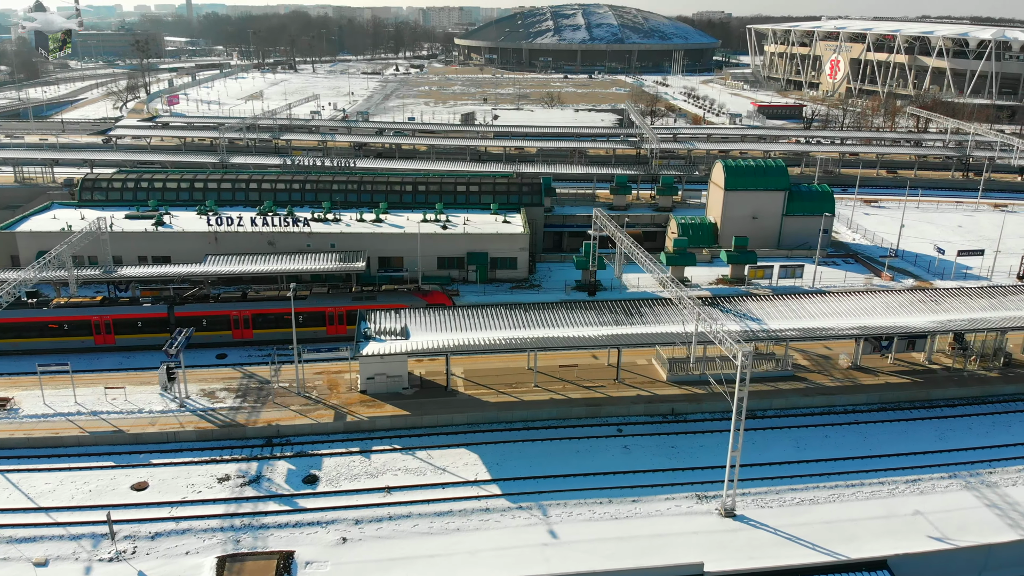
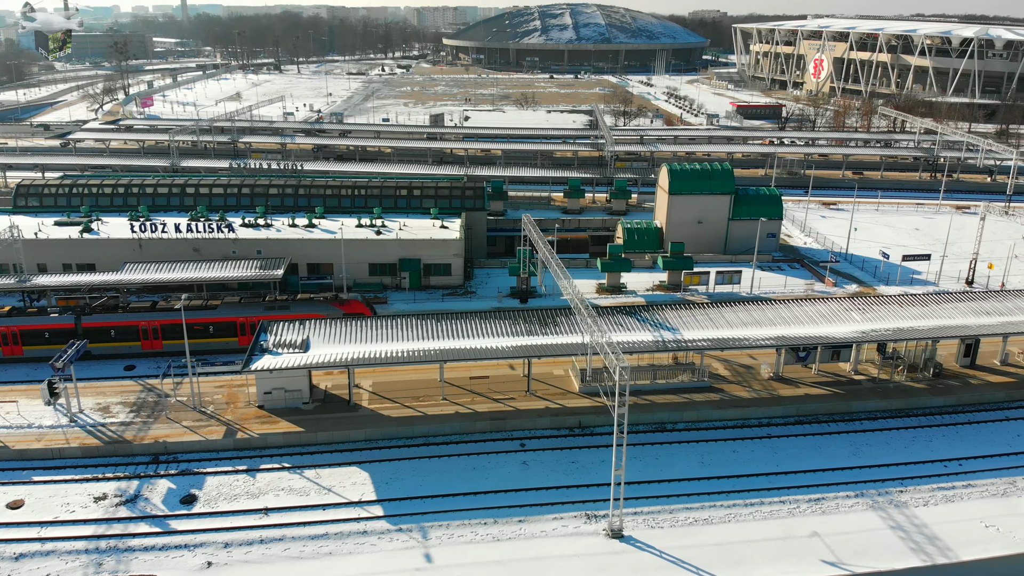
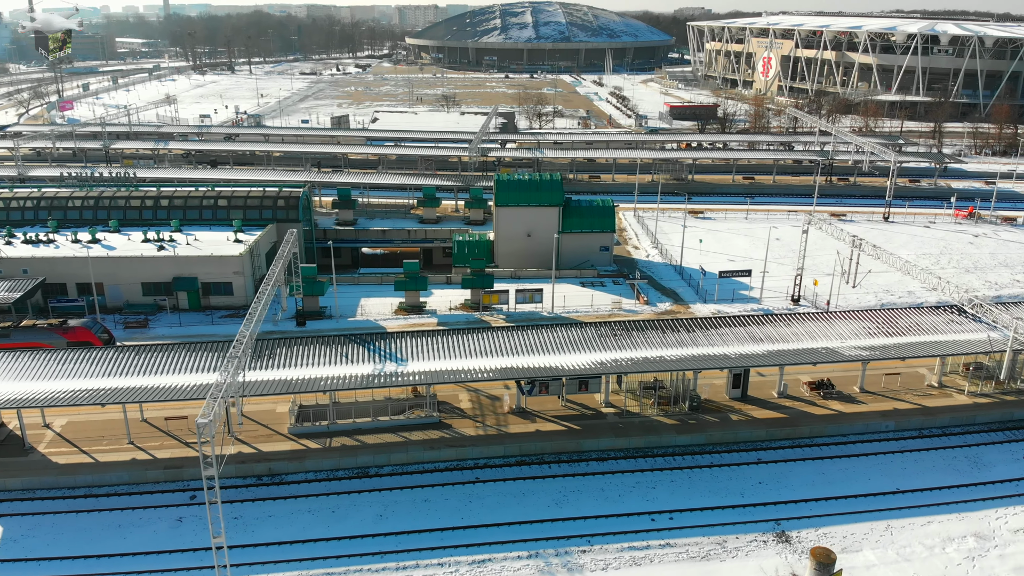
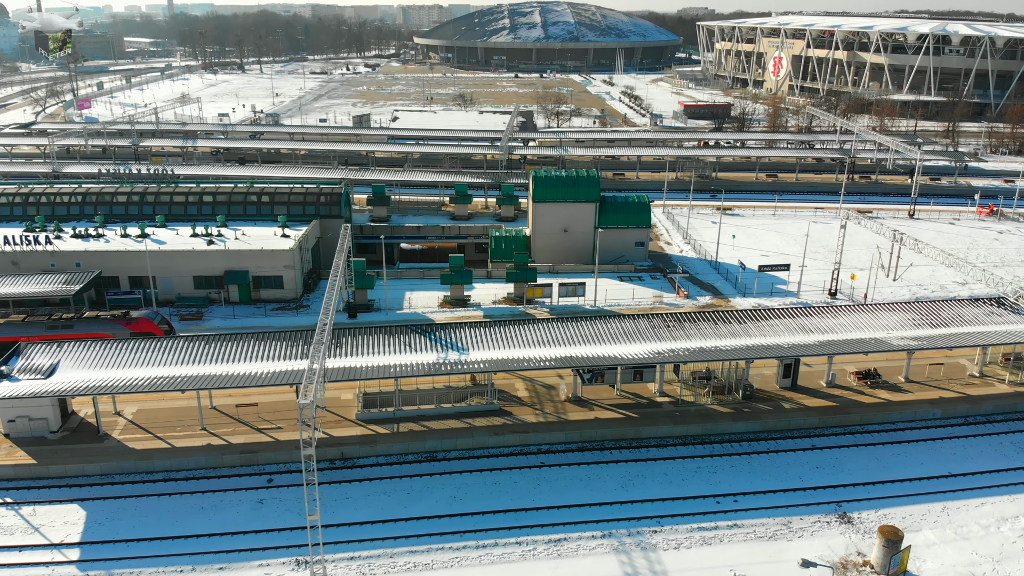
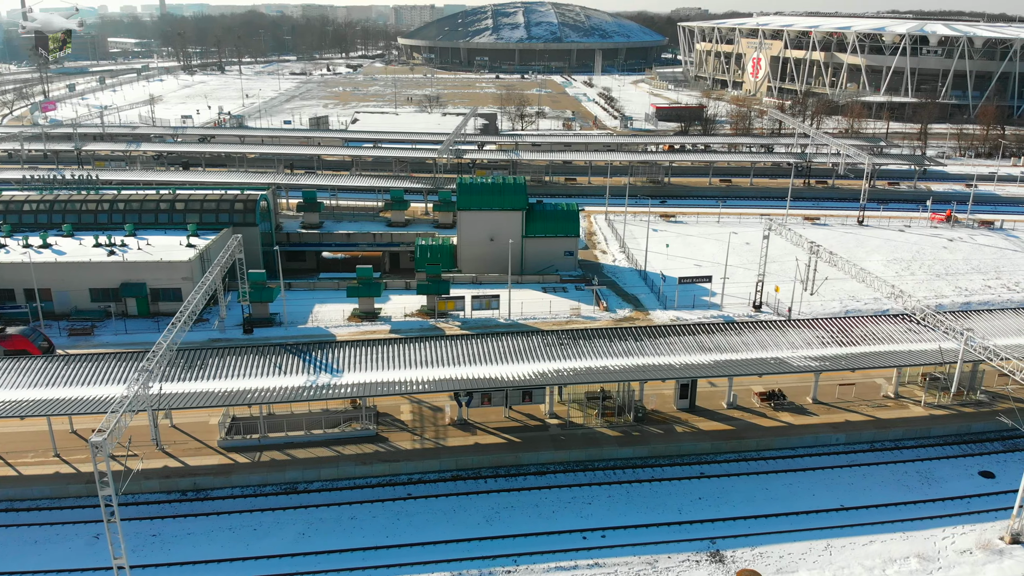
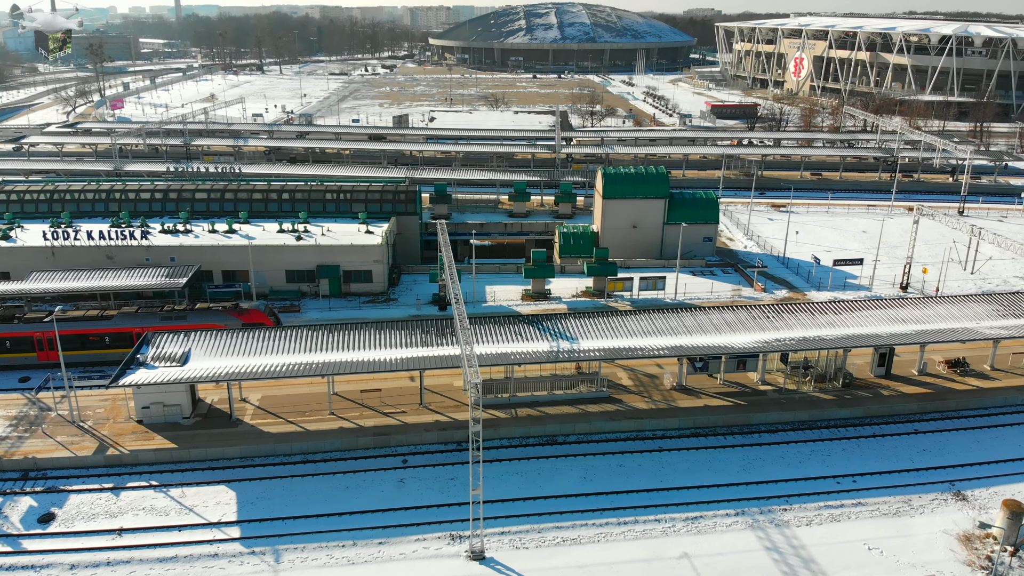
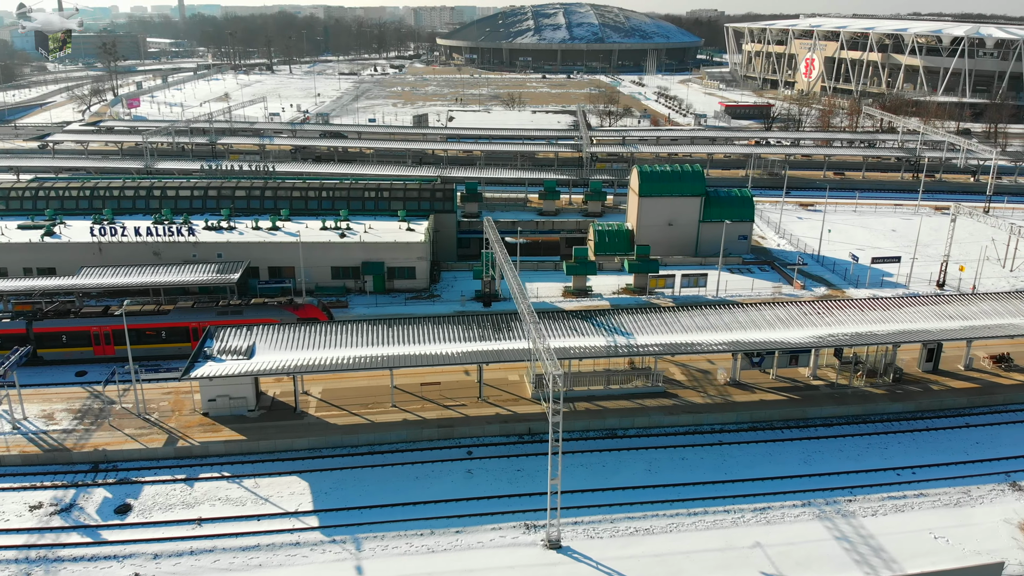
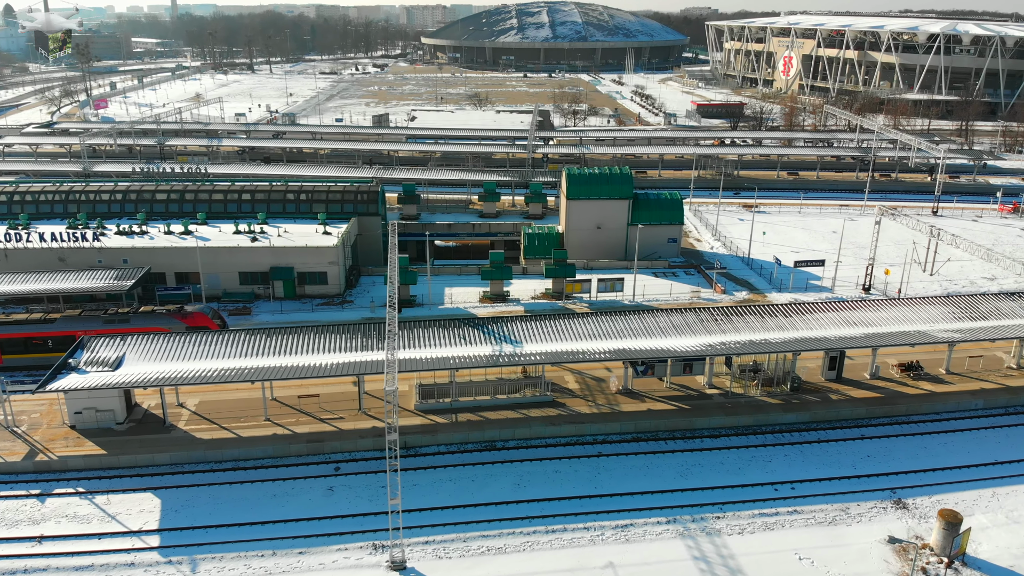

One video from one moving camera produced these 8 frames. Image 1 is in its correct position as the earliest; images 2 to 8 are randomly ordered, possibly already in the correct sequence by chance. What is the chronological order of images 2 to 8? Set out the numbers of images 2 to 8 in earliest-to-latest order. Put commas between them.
2, 7, 6, 8, 4, 3, 5
